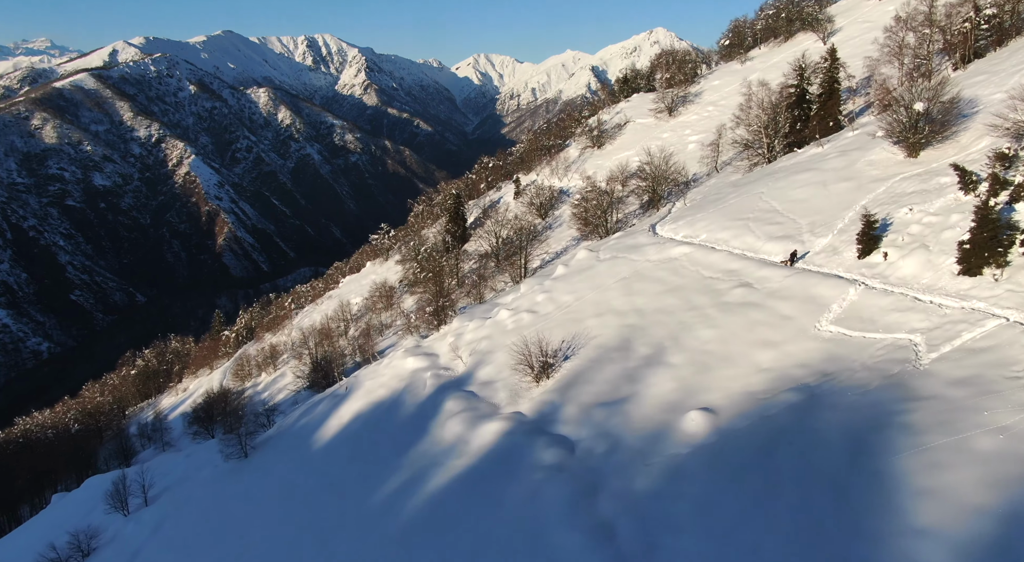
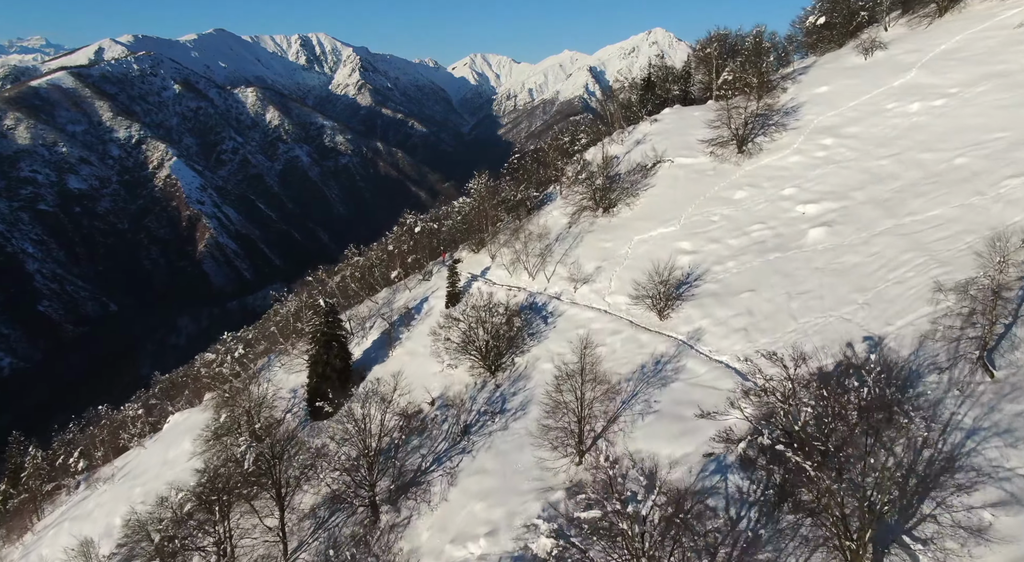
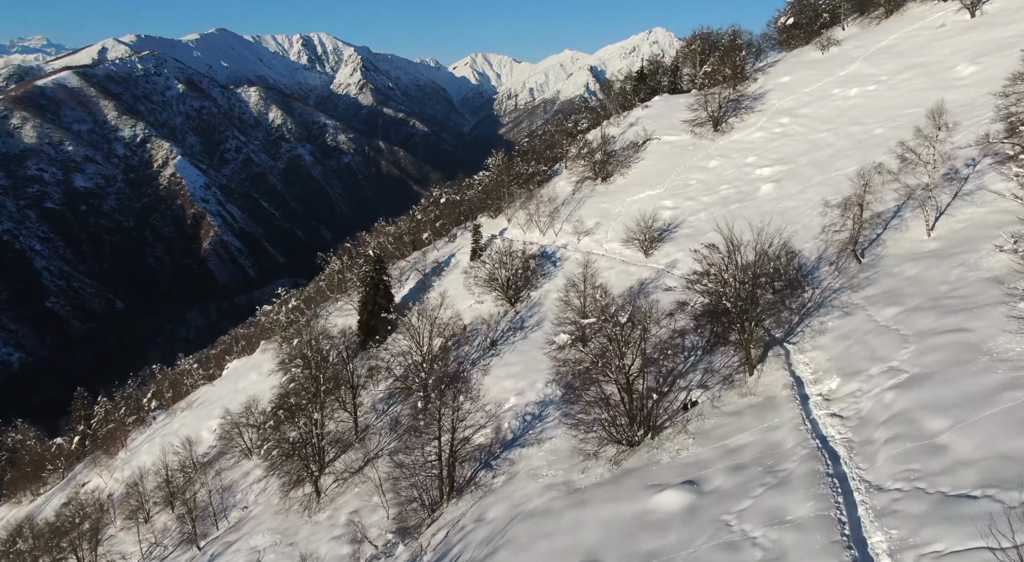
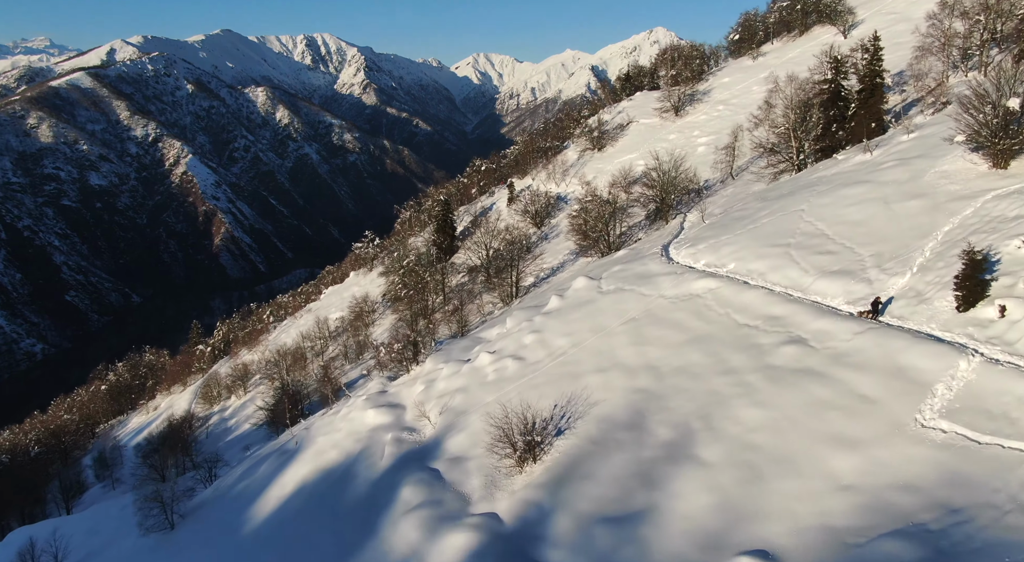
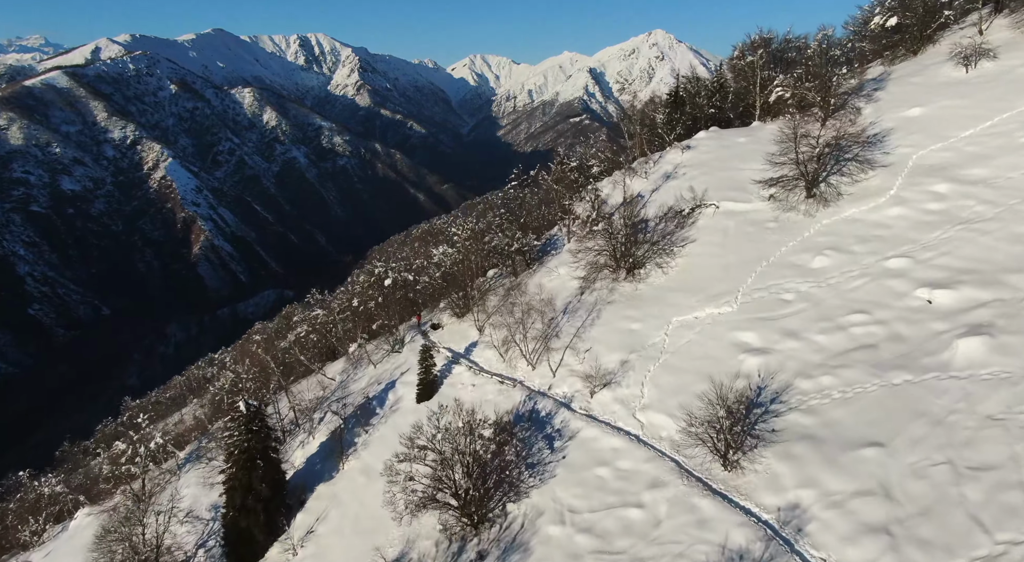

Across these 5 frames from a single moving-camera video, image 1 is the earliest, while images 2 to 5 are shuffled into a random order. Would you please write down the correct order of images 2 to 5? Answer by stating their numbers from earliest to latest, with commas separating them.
4, 3, 2, 5
